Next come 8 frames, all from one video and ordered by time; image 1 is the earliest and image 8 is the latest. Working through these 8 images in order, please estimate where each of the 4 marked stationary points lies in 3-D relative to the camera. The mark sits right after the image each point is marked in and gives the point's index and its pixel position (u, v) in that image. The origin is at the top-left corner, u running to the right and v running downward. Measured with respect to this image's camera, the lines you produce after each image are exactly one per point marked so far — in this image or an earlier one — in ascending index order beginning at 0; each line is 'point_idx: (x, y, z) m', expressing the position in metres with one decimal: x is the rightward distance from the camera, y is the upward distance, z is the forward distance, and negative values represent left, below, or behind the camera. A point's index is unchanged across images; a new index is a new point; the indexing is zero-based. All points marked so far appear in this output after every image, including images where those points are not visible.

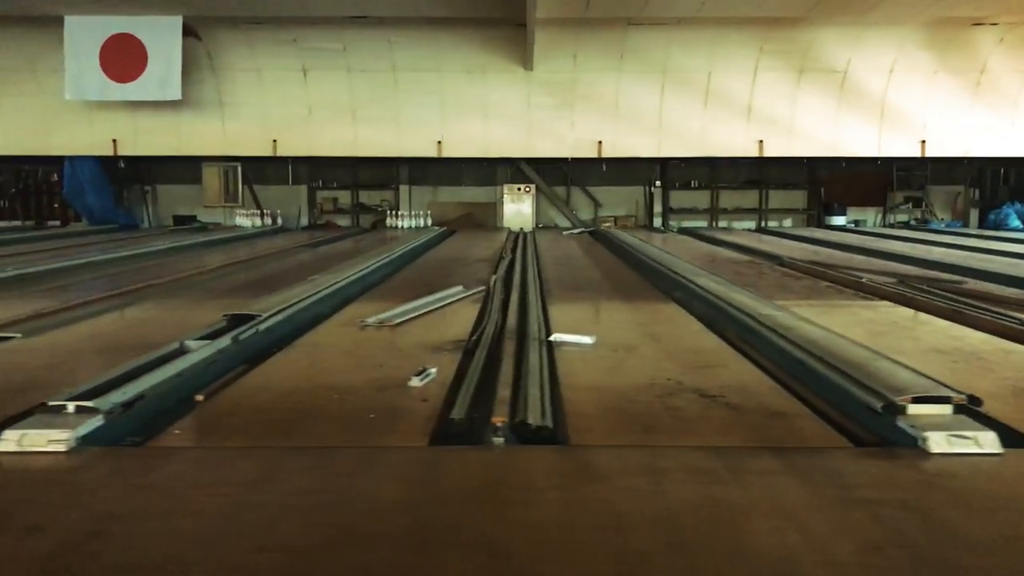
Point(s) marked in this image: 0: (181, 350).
0: (-0.7, -0.1, +1.8) m
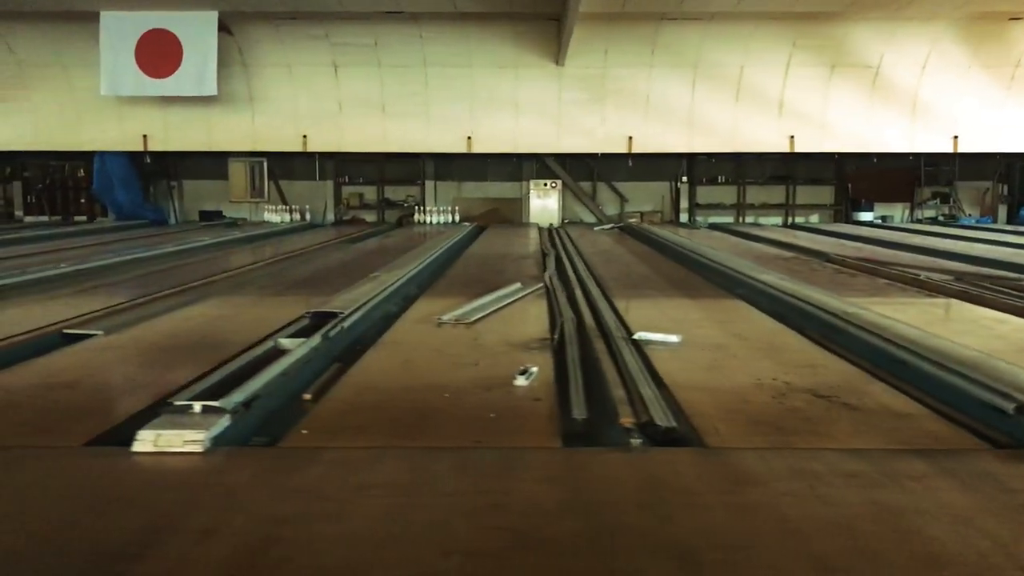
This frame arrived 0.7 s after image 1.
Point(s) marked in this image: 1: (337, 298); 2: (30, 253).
0: (-0.5, -0.1, +1.8) m
1: (-0.5, 0.0, +2.5) m
2: (-2.5, +0.2, +4.3) m
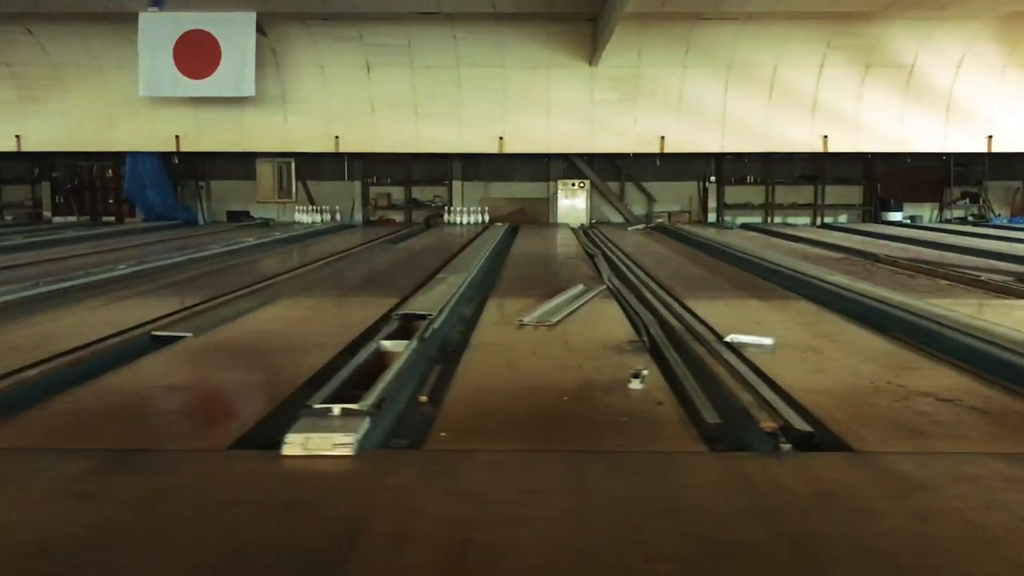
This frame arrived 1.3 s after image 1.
0: (-0.3, -0.1, +1.8) m
1: (-0.3, 0.0, +2.5) m
2: (-2.2, +0.2, +4.3) m
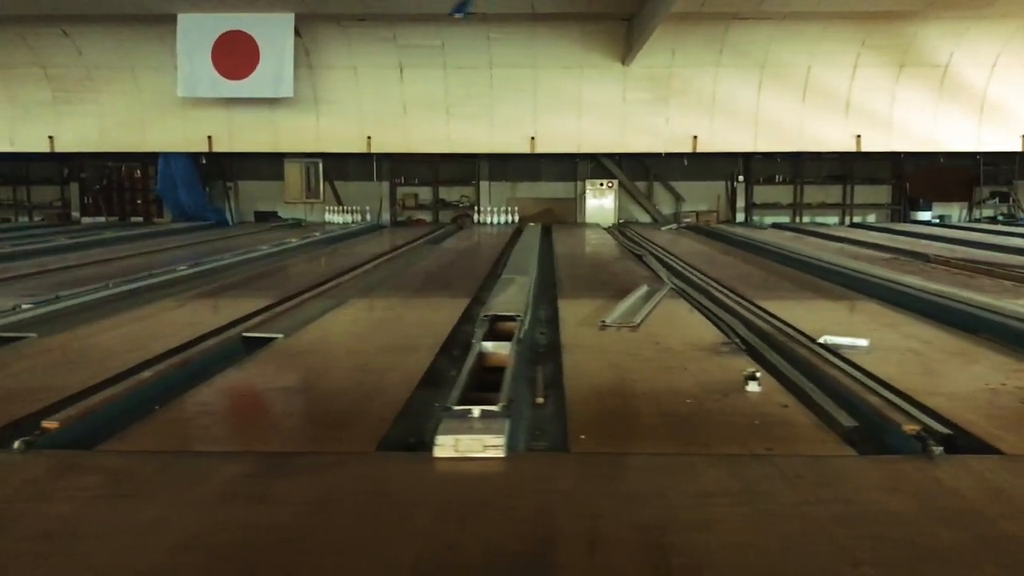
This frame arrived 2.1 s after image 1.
0: (-0.1, -0.1, +1.8) m
1: (0.0, 0.0, +2.5) m
2: (-2.0, +0.2, +4.3) m
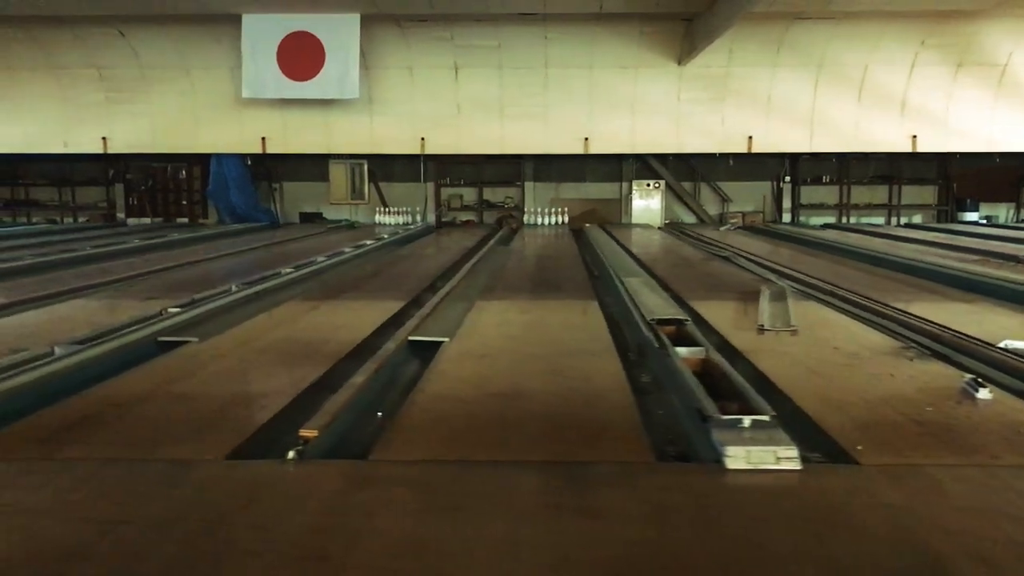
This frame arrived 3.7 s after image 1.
0: (+0.4, -0.2, +1.8) m
1: (+0.4, 0.0, +2.5) m
2: (-1.5, +0.2, +4.3) m
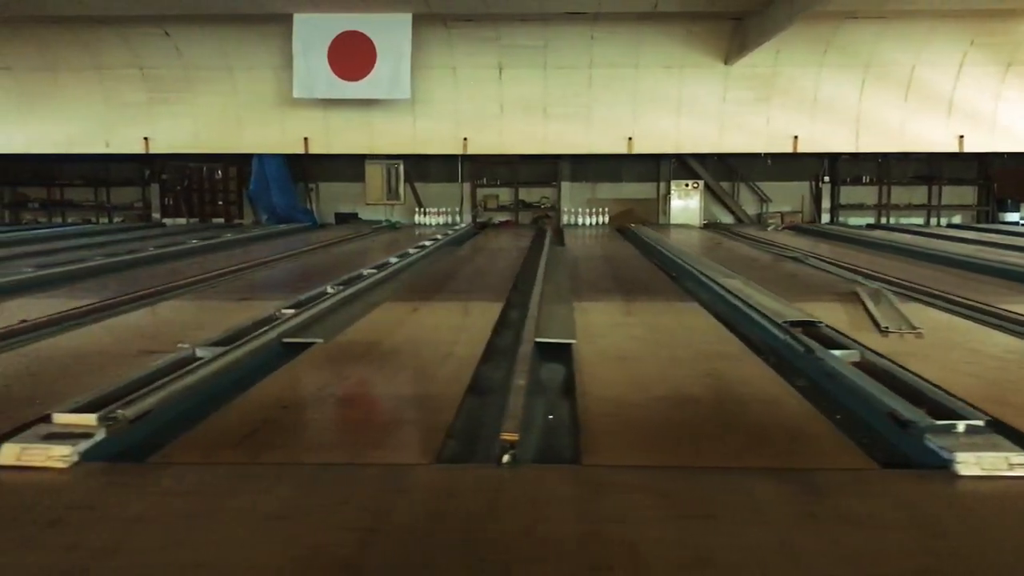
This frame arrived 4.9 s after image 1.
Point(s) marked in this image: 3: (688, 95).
0: (+0.7, -0.2, +1.8) m
1: (+0.7, -0.1, +2.5) m
2: (-1.2, +0.2, +4.3) m
3: (+1.4, +1.5, +6.6) m
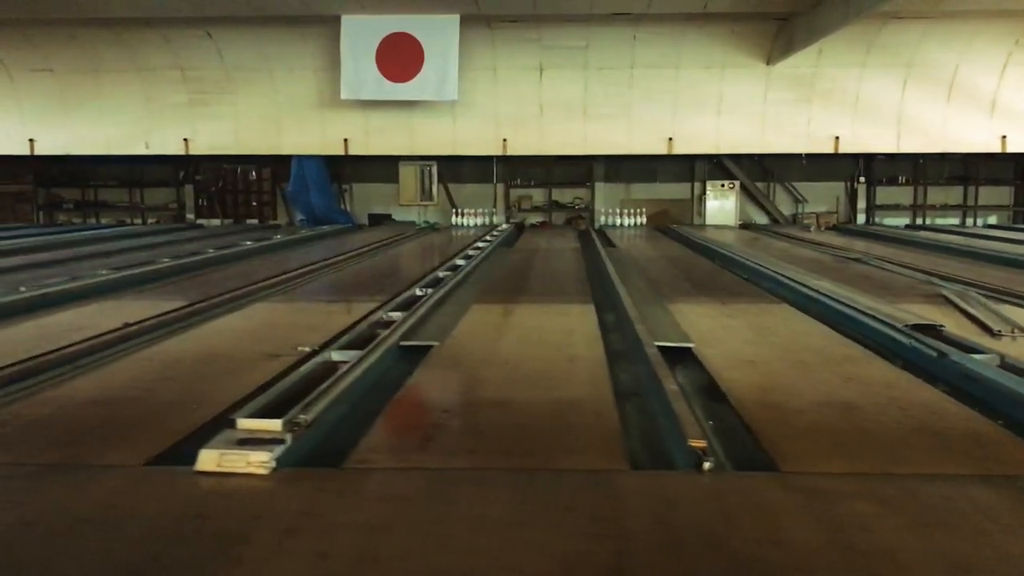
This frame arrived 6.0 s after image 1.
0: (+1.0, -0.2, +1.8) m
1: (+1.0, -0.1, +2.5) m
2: (-0.9, +0.2, +4.3) m
3: (+1.7, +1.5, +6.6) m
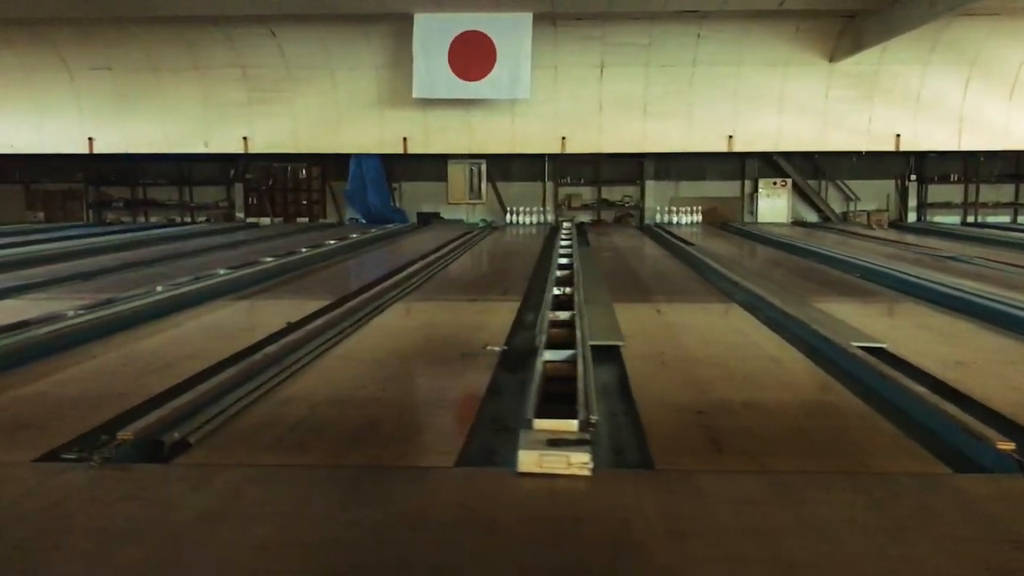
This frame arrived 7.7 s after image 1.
0: (+1.5, -0.2, +1.8) m
1: (+1.5, -0.1, +2.4) m
2: (-0.4, +0.2, +4.3) m
3: (+2.2, +1.5, +6.6) m
